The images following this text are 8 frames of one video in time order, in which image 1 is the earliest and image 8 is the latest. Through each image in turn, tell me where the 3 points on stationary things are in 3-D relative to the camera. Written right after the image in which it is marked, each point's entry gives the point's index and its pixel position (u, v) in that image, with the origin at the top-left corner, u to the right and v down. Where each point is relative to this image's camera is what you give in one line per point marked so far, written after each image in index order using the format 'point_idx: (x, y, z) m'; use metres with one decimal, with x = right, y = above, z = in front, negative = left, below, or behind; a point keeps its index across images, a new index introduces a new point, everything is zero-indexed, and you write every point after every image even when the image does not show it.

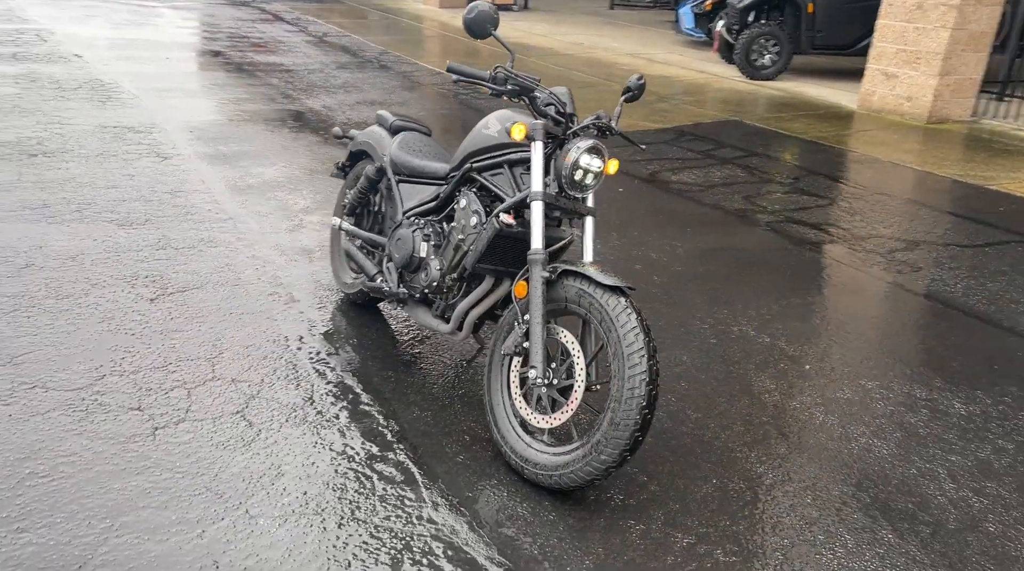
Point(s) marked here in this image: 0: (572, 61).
0: (+0.5, +2.3, +11.3) m
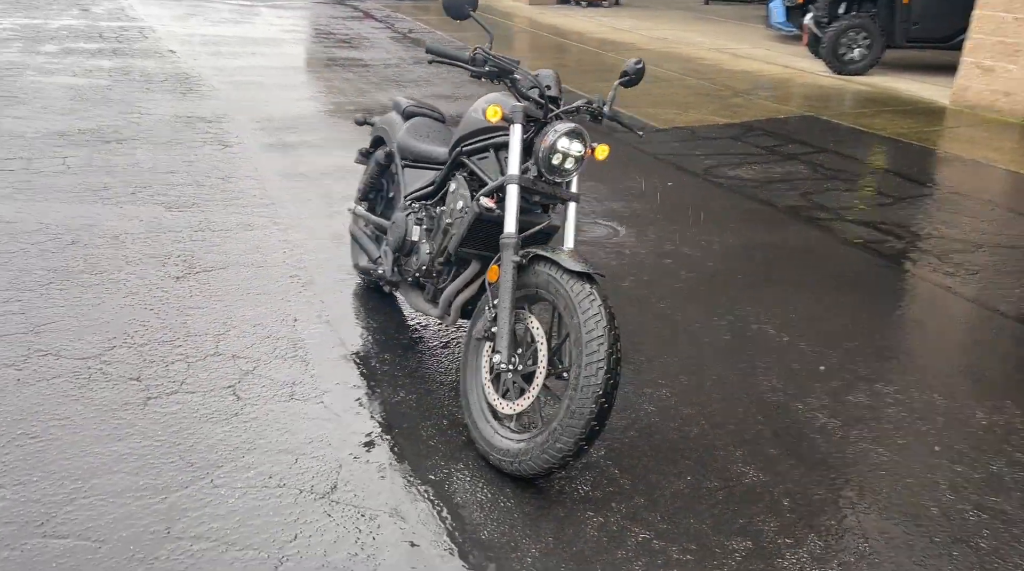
0: (+1.4, +2.3, +11.1) m
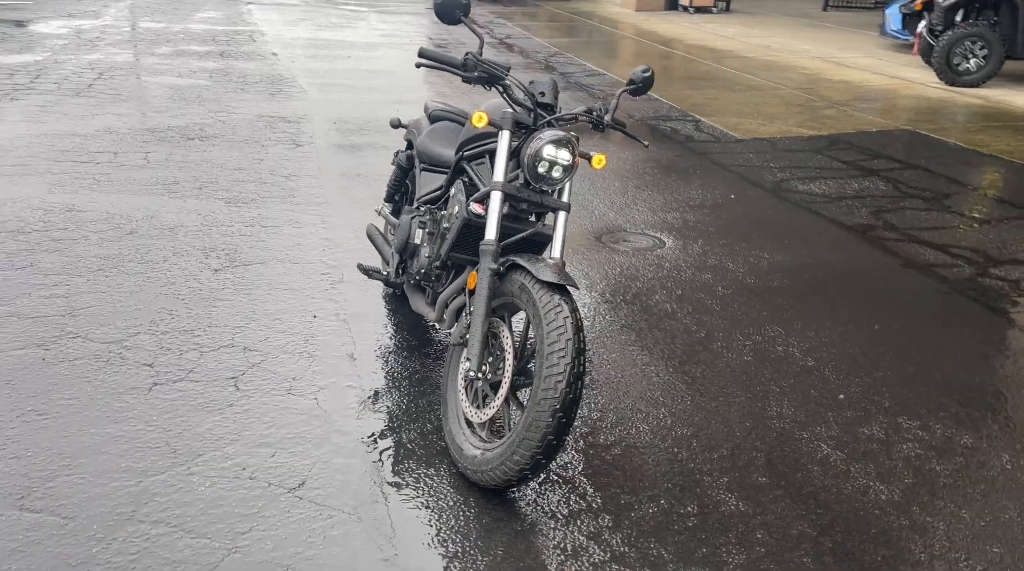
0: (+2.4, +2.1, +10.7) m
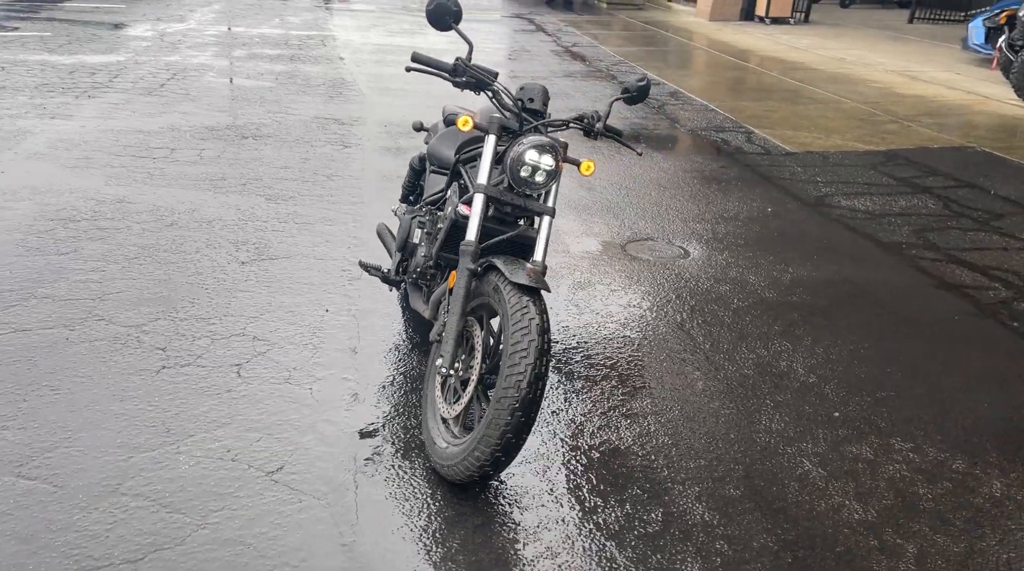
0: (+3.0, +2.0, +10.5) m
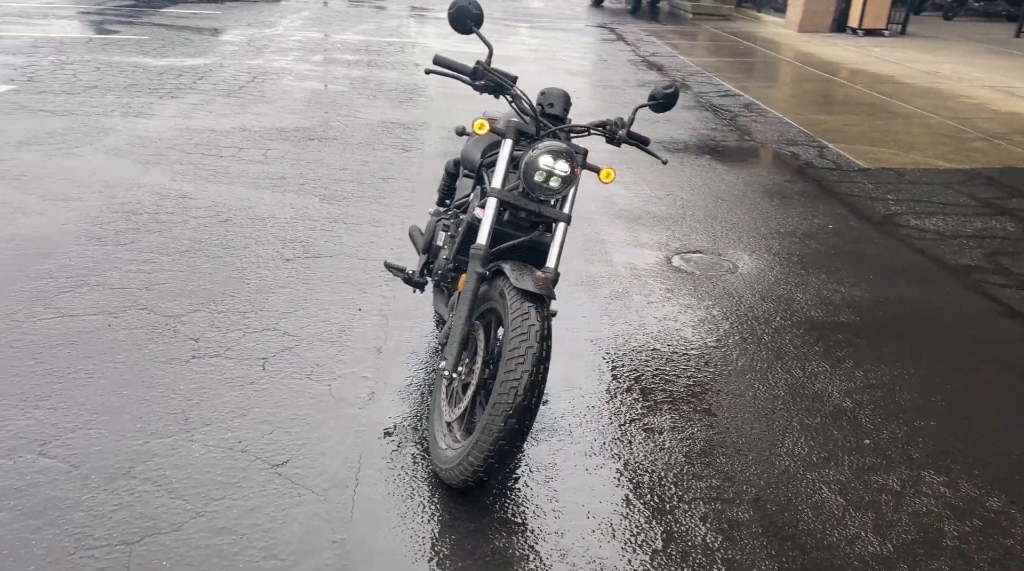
0: (+3.7, +1.8, +10.1) m
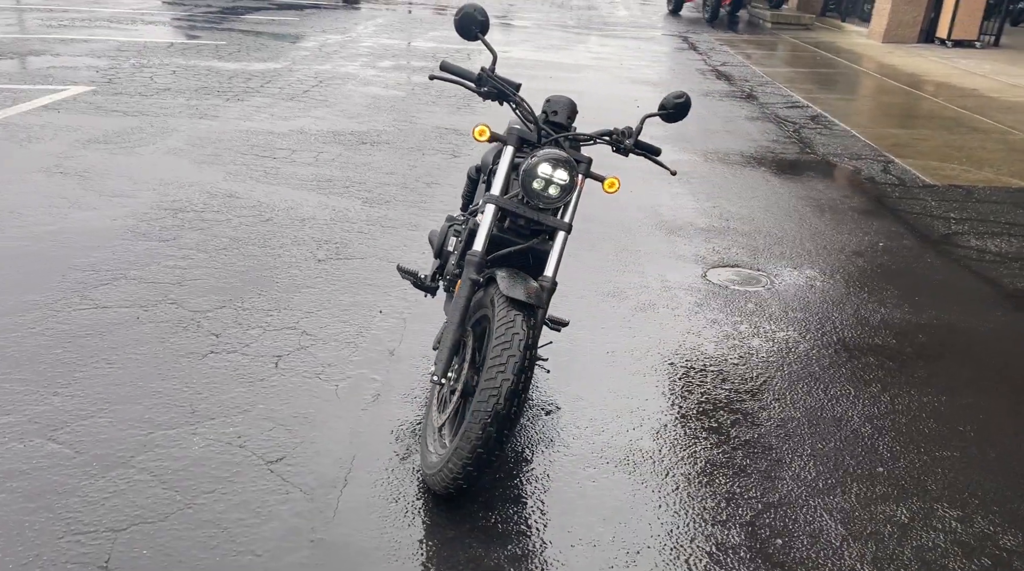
0: (+4.3, +1.5, +9.7) m
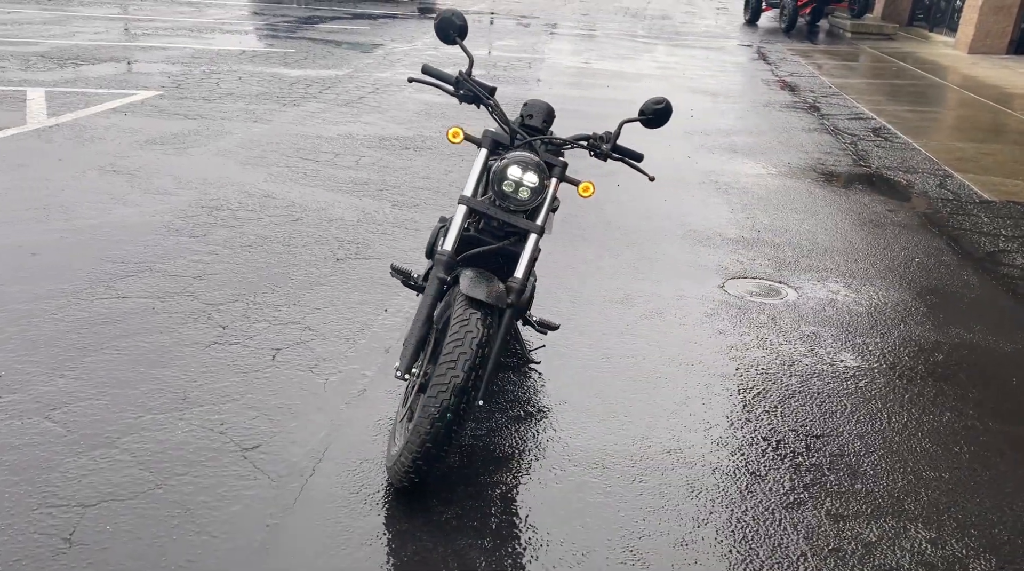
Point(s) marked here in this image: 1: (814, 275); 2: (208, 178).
0: (+4.8, +1.3, +9.1) m
1: (+1.9, +0.1, +6.7) m
2: (-2.2, +0.8, +7.8) m
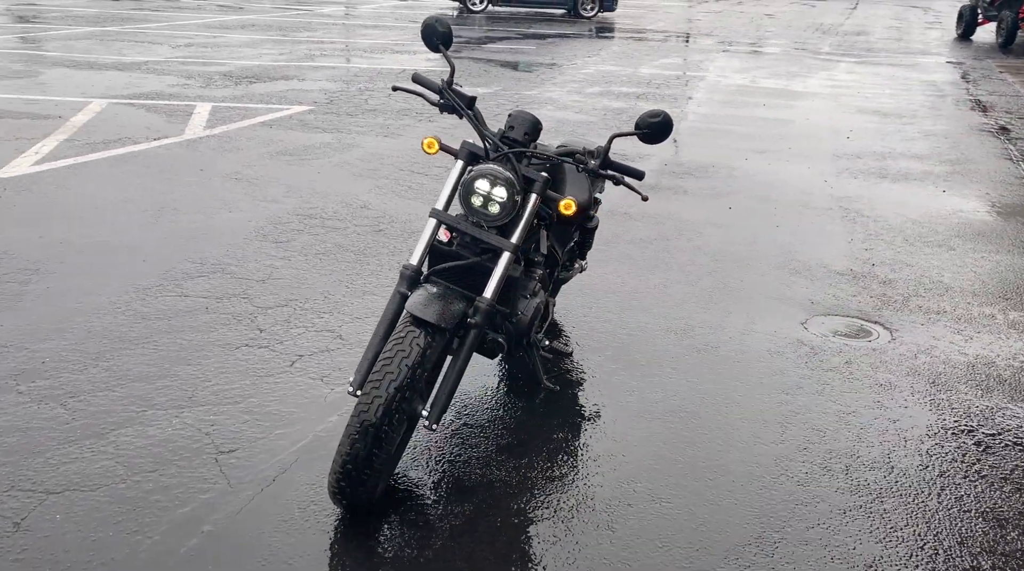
0: (+5.7, +0.9, +7.3) m
1: (+2.1, -0.2, +5.7) m
2: (-1.4, +0.7, +7.8) m
